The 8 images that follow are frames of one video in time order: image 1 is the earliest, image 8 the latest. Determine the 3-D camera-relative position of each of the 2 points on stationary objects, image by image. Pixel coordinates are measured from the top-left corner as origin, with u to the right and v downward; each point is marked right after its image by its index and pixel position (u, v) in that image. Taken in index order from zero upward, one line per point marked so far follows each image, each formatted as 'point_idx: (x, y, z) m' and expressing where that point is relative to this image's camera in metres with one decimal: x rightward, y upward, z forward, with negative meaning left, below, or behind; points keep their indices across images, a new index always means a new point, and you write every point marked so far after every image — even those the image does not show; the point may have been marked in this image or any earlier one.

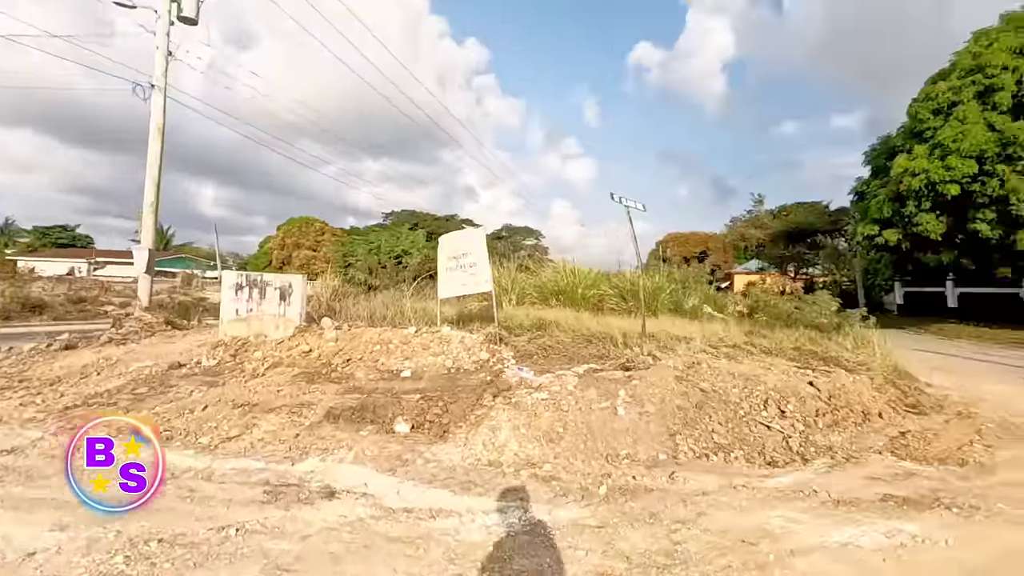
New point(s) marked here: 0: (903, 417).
0: (+4.4, -1.4, +6.0) m
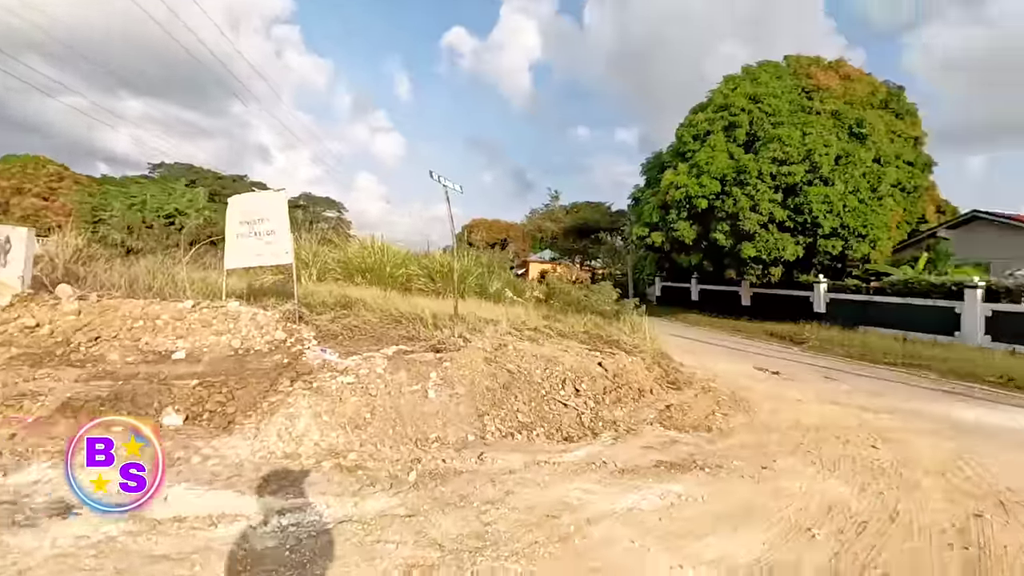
0: (+2.0, -1.4, +7.0) m
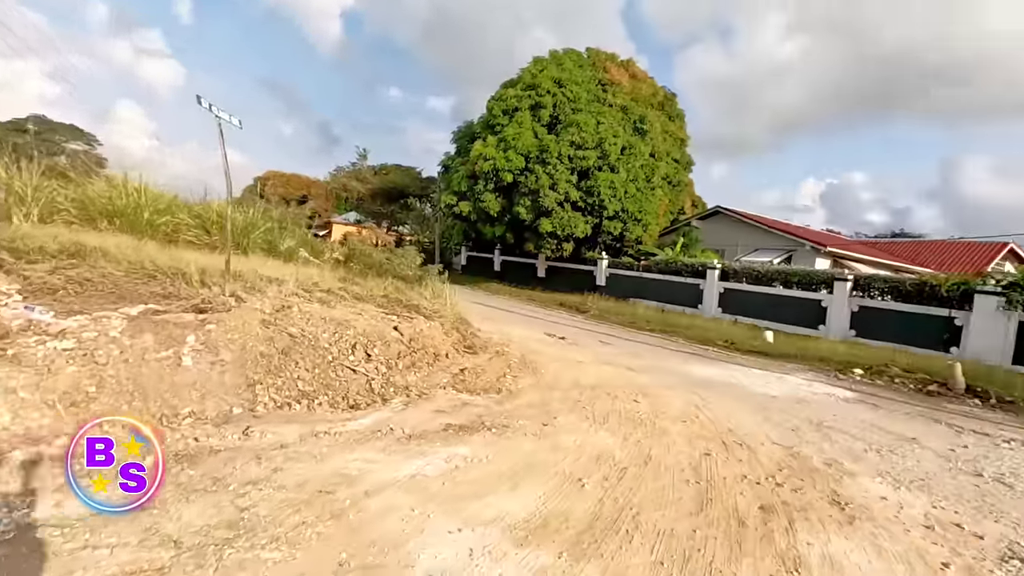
0: (-0.7, -0.9, +7.1) m
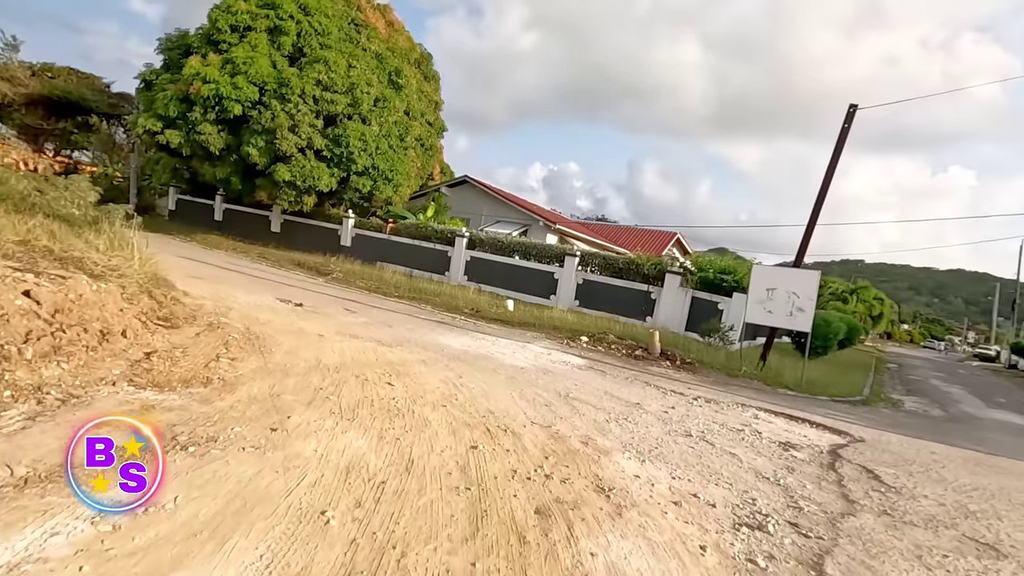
0: (-3.5, -0.4, +5.1) m
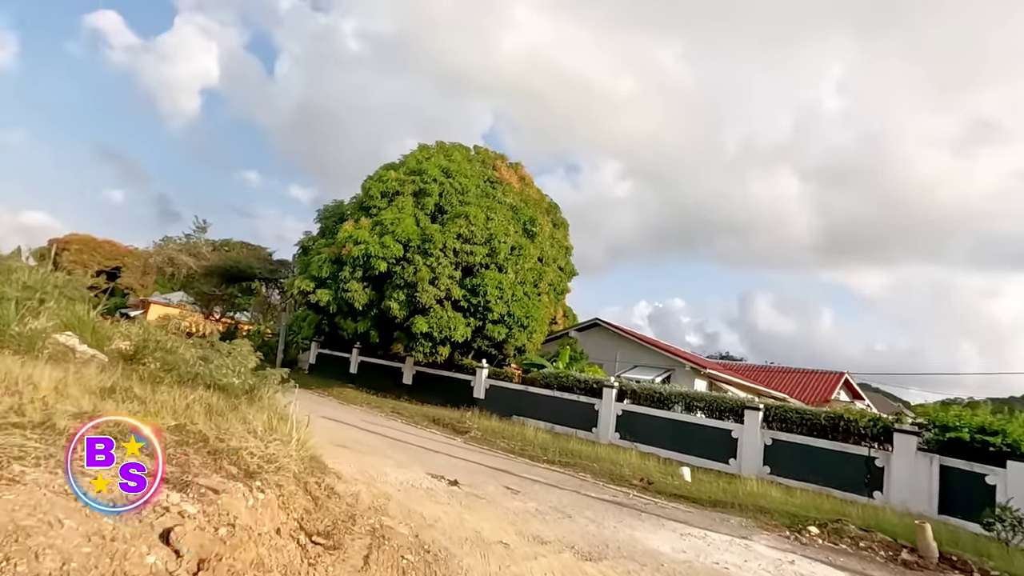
0: (-1.3, -1.9, +3.6) m
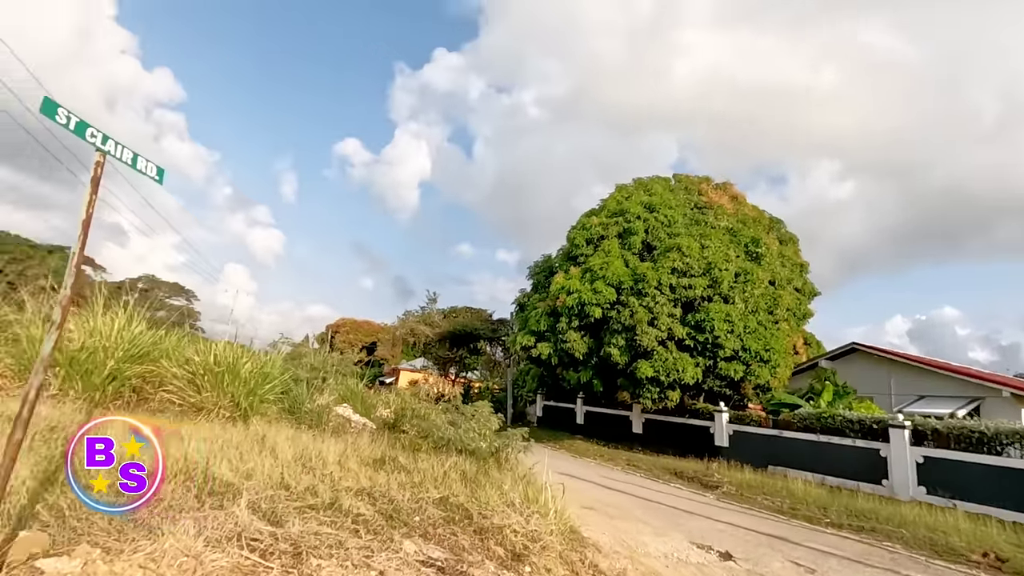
0: (+0.5, -2.2, +2.9) m
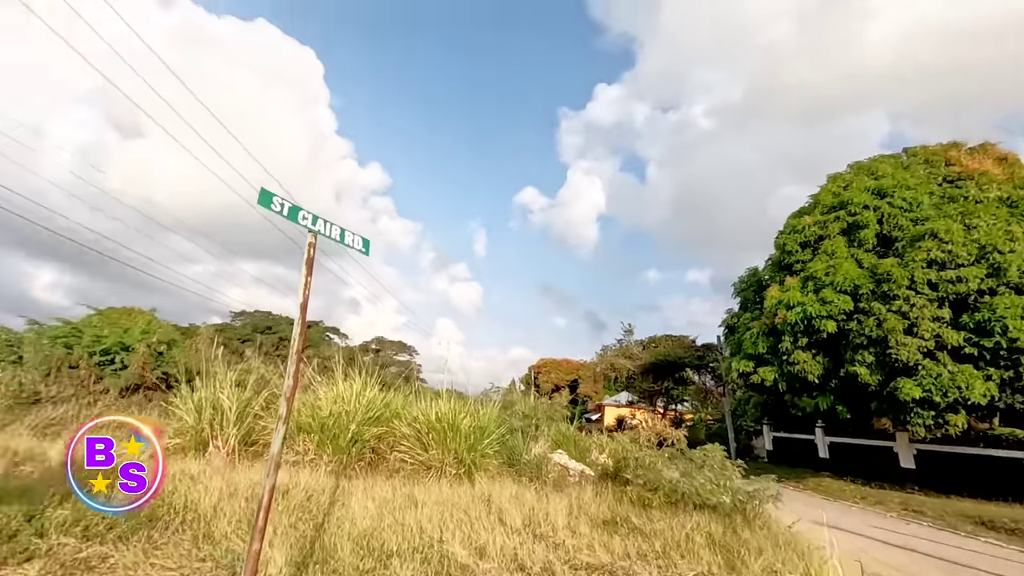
0: (+1.9, -2.2, +1.7) m
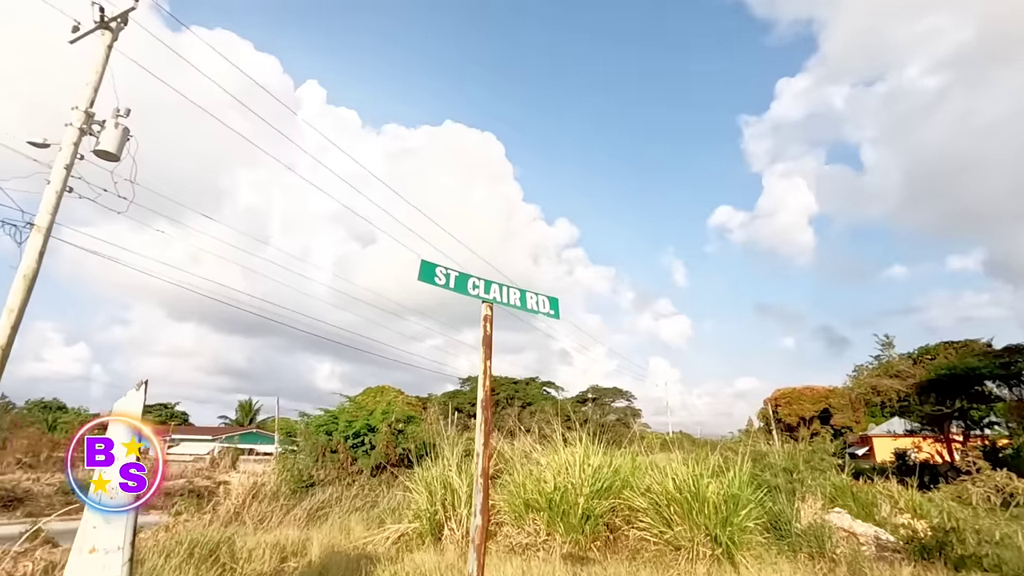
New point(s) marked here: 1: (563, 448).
0: (+2.6, -1.9, 0.0) m
1: (+0.7, -2.3, +7.7) m
